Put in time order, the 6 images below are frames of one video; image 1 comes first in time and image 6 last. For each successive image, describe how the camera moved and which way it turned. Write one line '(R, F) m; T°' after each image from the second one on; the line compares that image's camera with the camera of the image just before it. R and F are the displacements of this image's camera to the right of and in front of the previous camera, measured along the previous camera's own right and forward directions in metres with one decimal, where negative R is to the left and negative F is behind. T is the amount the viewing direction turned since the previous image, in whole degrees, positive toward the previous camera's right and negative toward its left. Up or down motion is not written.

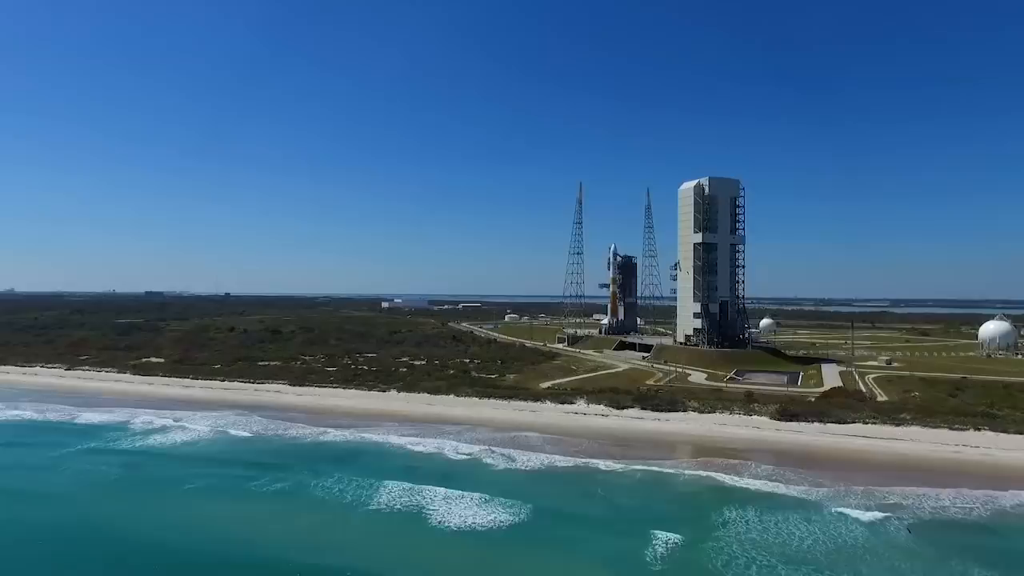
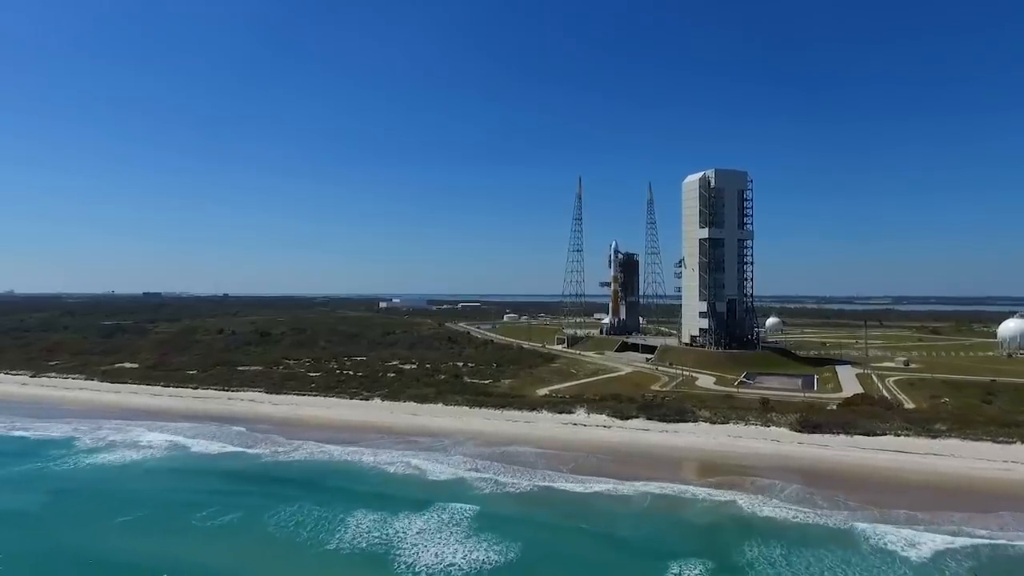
(+0.6, +3.7) m; 0°
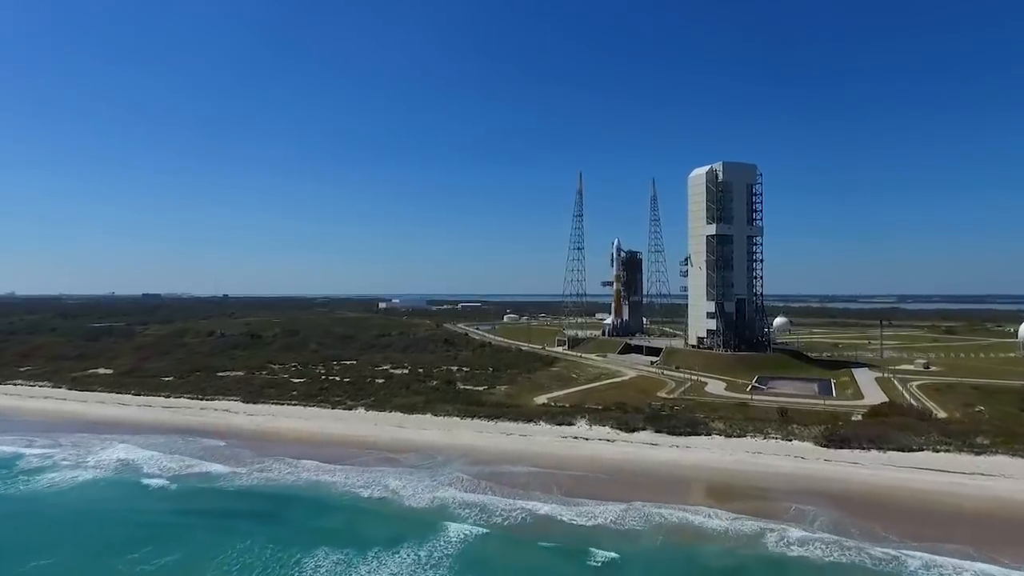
(+0.5, +3.4) m; 0°
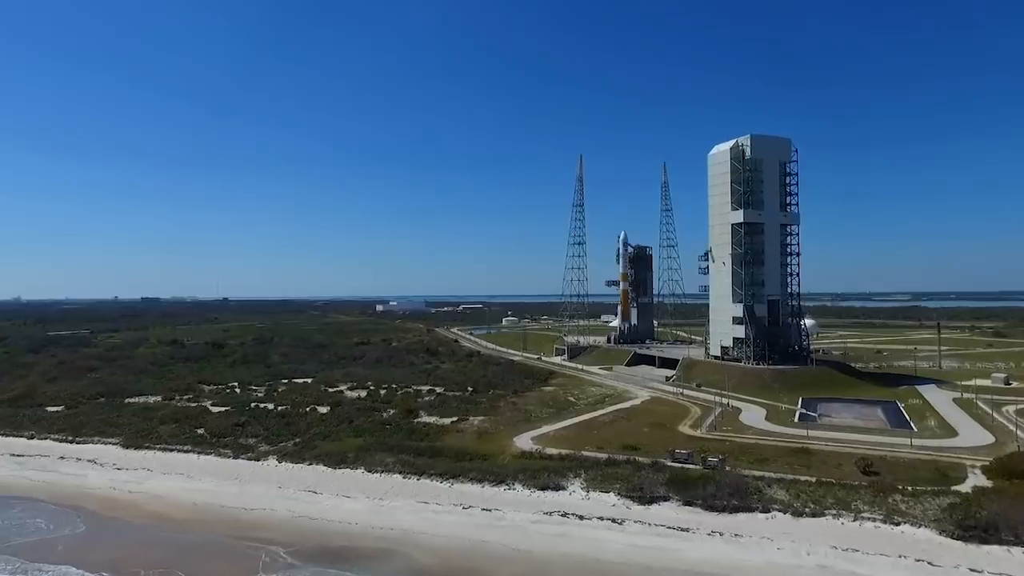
(+1.9, +11.2) m; -1°
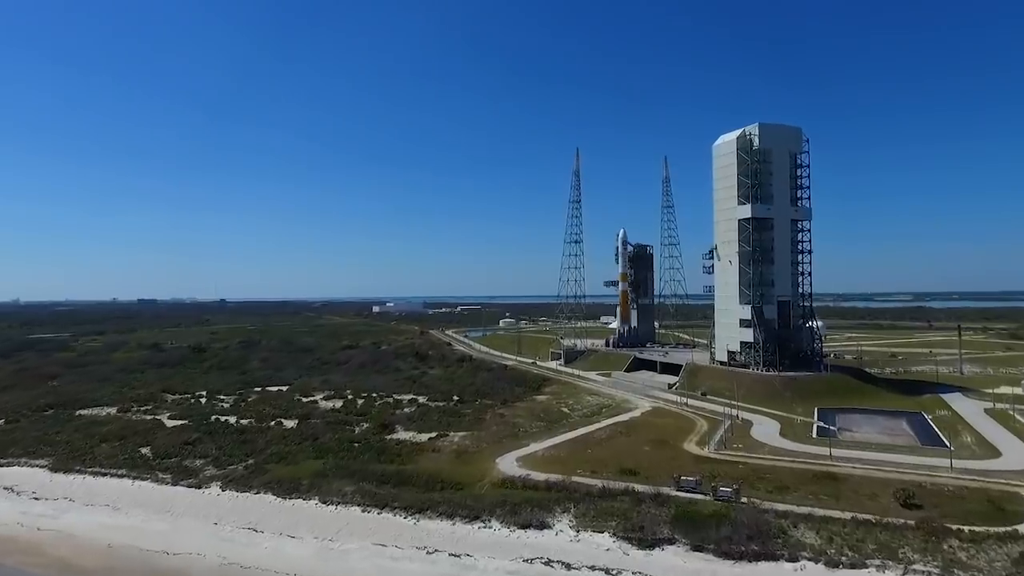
(+0.9, +3.9) m; 0°
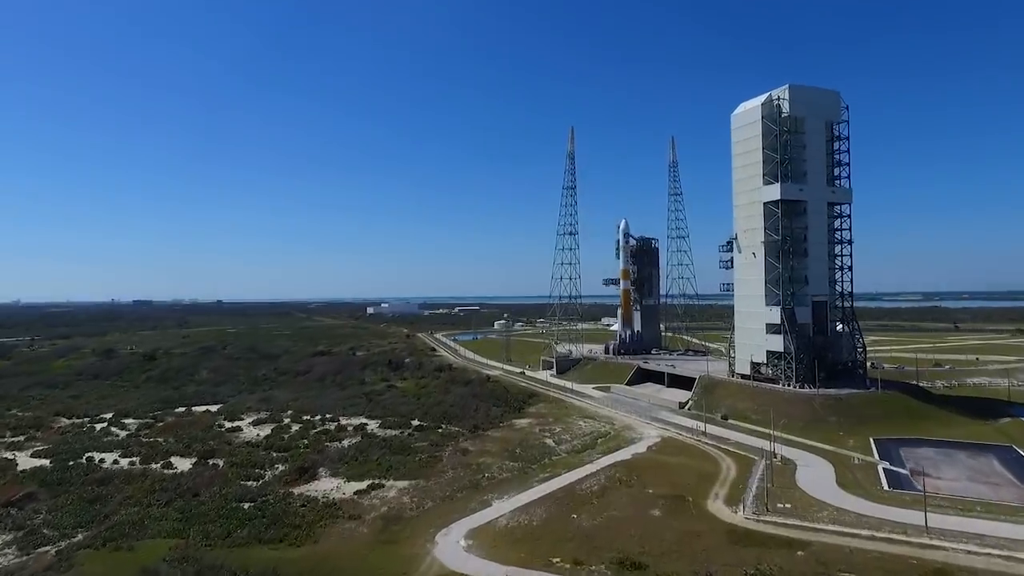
(+1.8, +9.0) m; 0°
